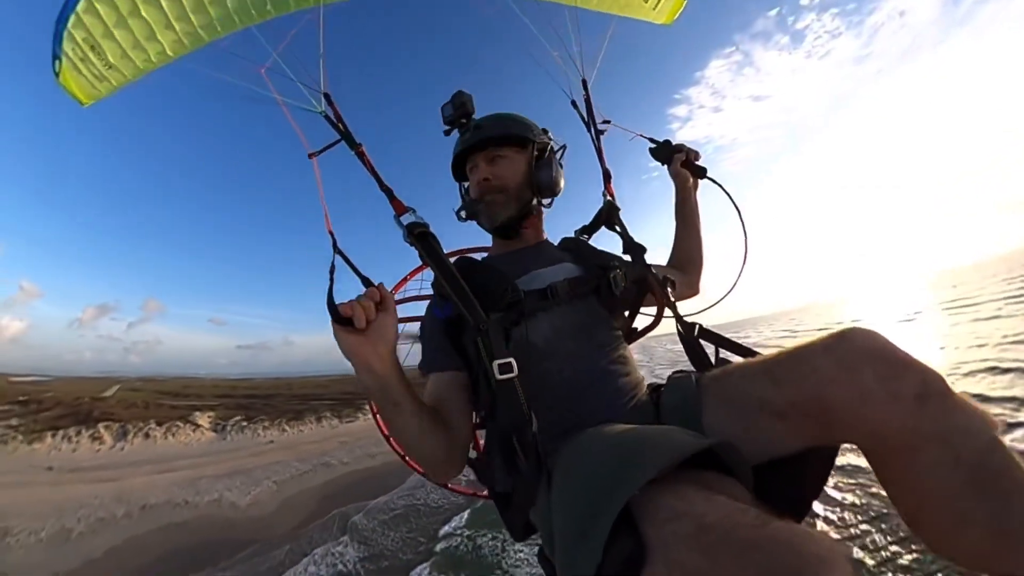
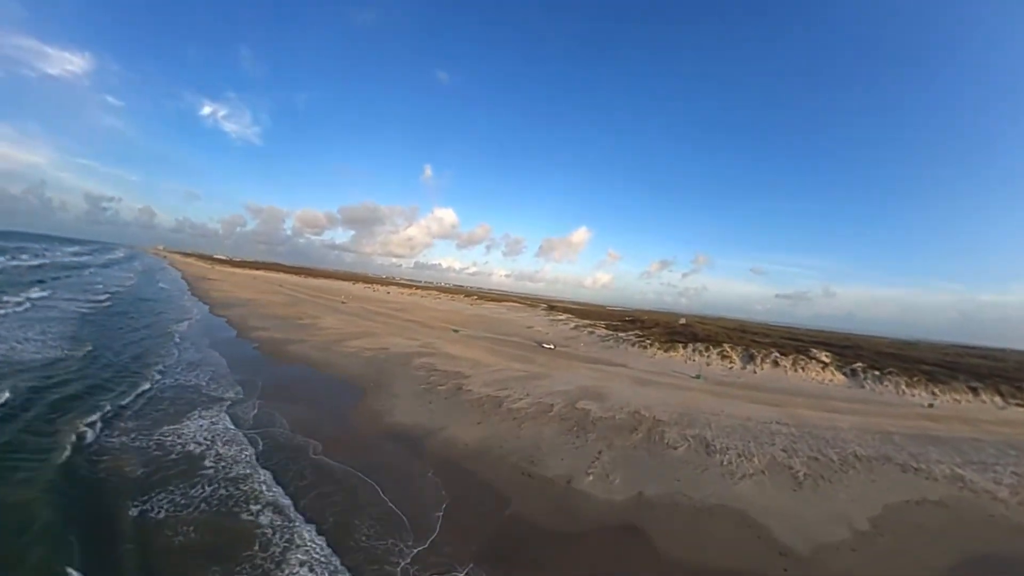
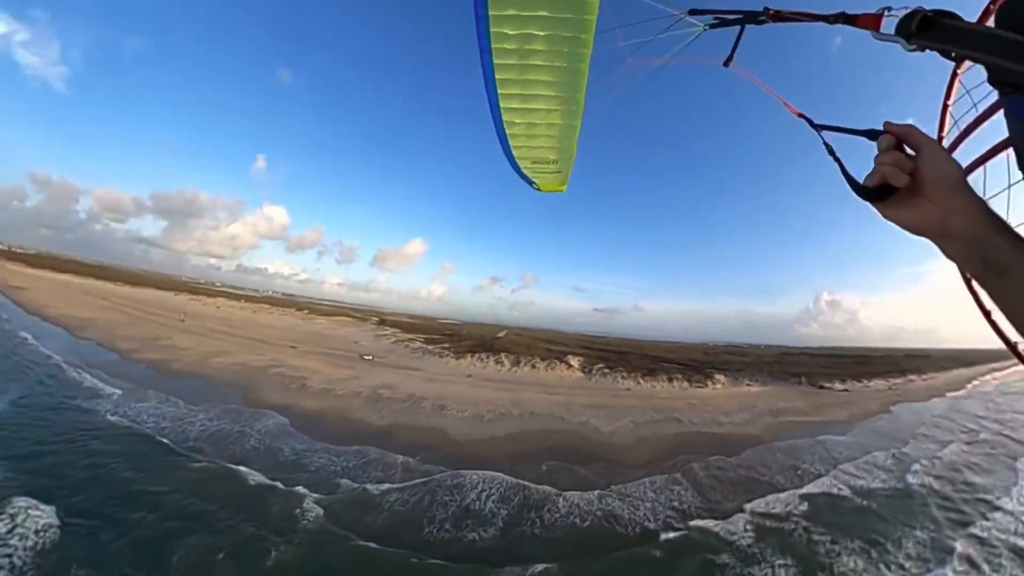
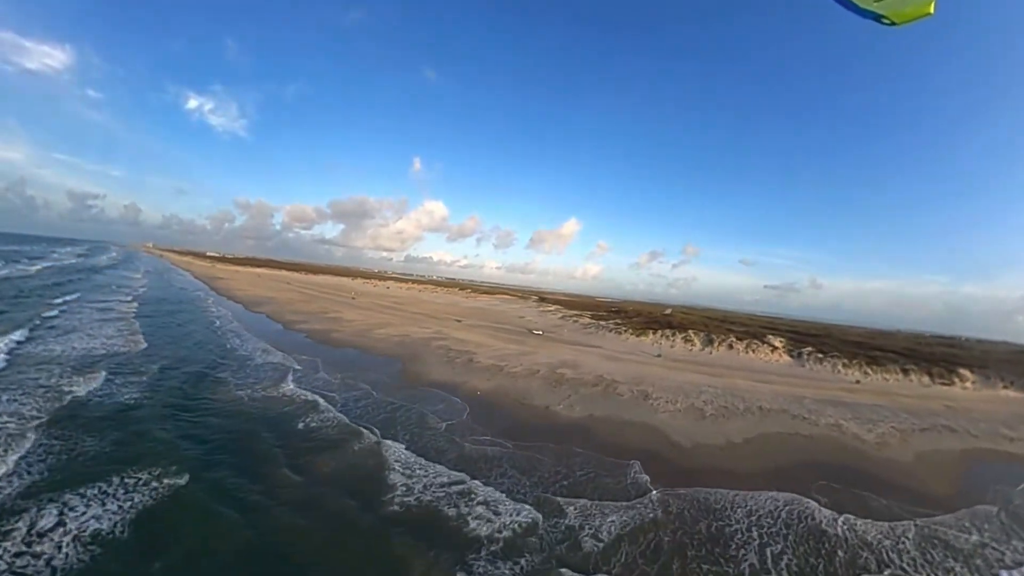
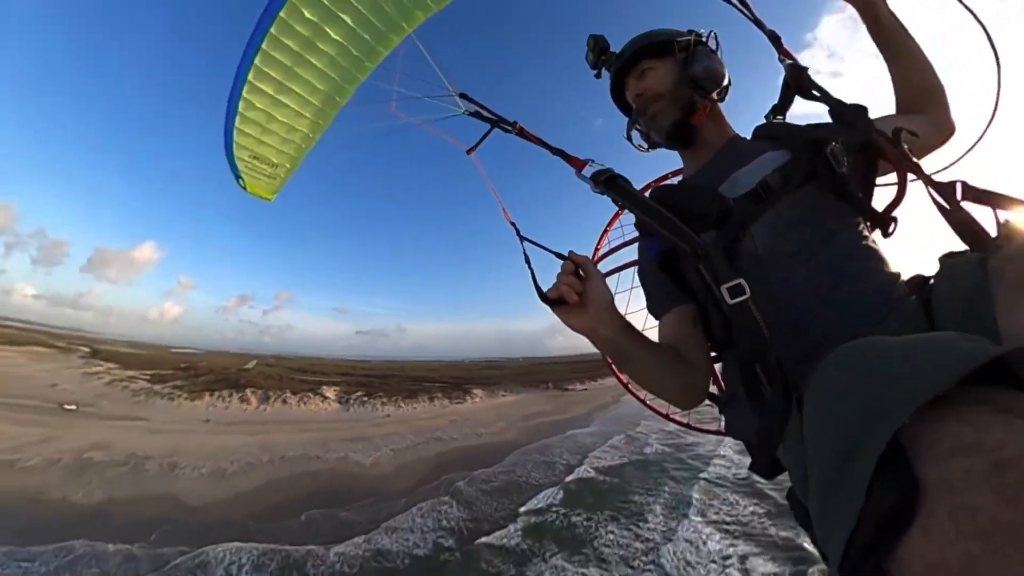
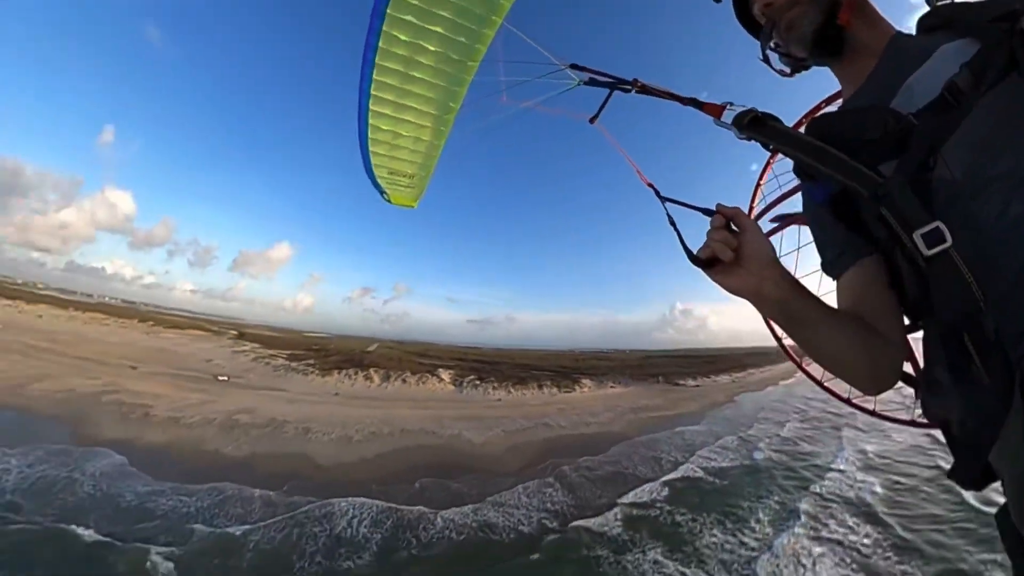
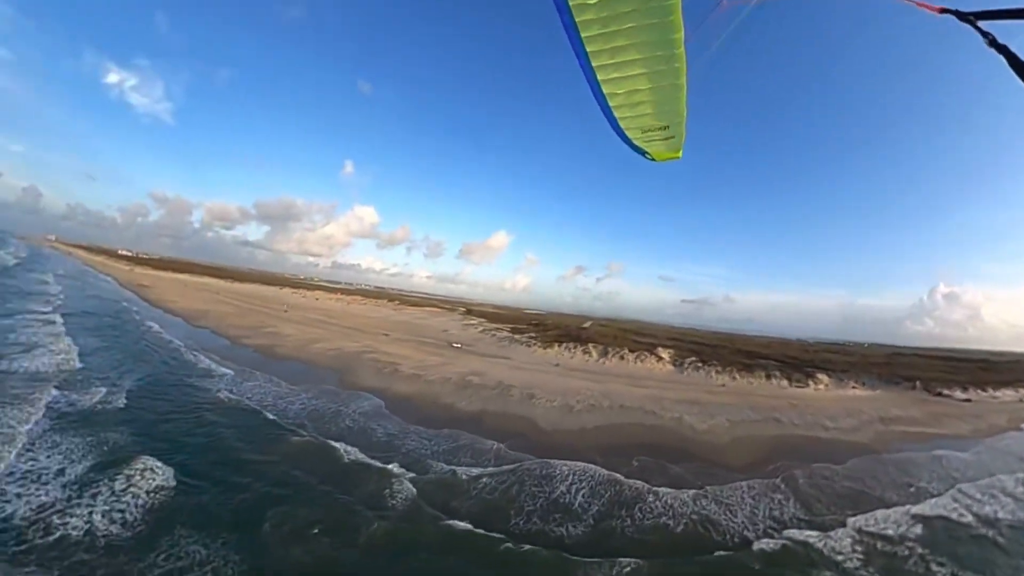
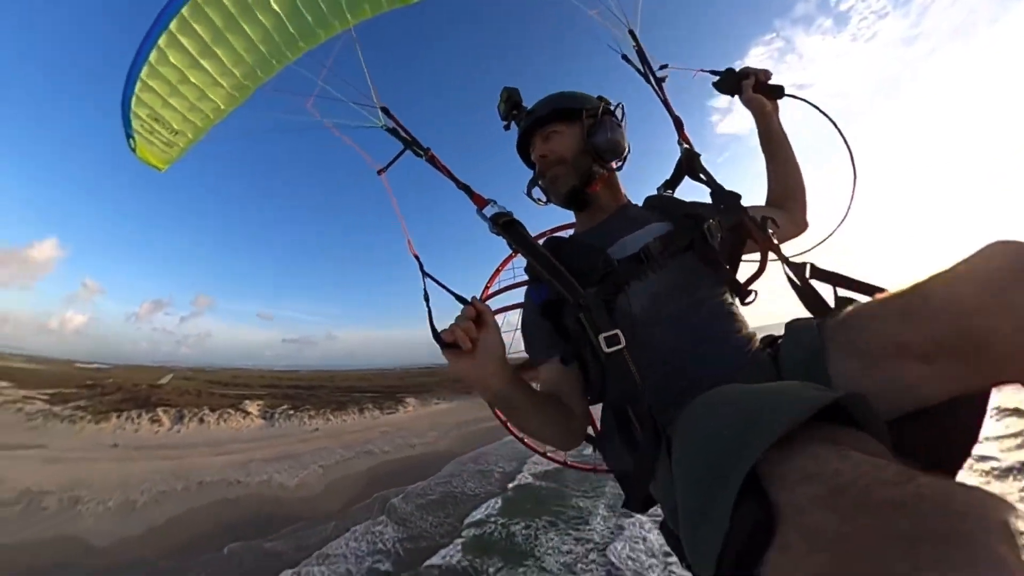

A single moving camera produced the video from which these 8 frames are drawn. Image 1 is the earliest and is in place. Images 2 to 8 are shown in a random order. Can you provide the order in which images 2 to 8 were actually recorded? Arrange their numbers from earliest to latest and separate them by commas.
8, 5, 6, 3, 7, 4, 2
